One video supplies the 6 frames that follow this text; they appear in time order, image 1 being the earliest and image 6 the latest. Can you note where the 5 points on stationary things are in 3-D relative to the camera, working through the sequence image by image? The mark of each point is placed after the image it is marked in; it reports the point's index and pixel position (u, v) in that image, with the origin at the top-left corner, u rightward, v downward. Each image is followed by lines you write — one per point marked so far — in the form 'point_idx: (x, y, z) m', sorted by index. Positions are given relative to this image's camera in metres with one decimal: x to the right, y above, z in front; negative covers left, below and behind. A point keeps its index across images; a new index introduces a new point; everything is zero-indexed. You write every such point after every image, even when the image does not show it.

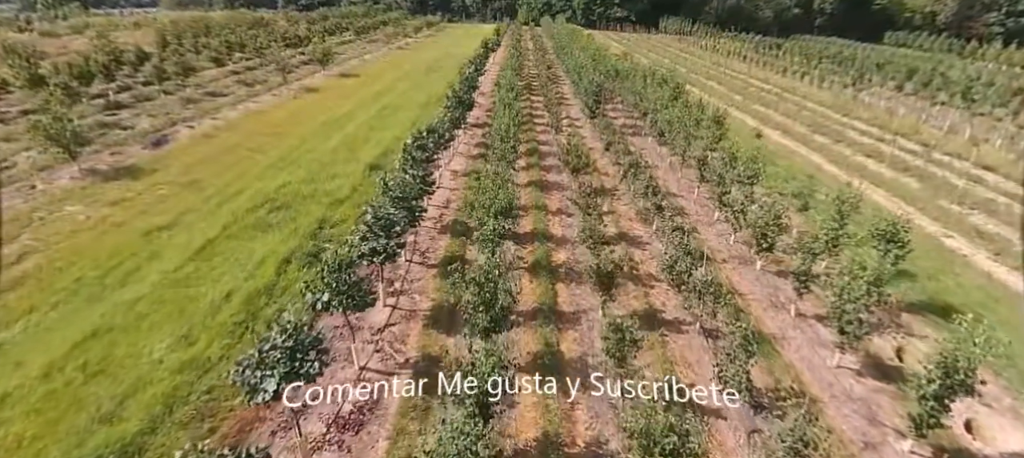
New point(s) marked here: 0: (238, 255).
0: (-10.5, -1.0, +18.3) m
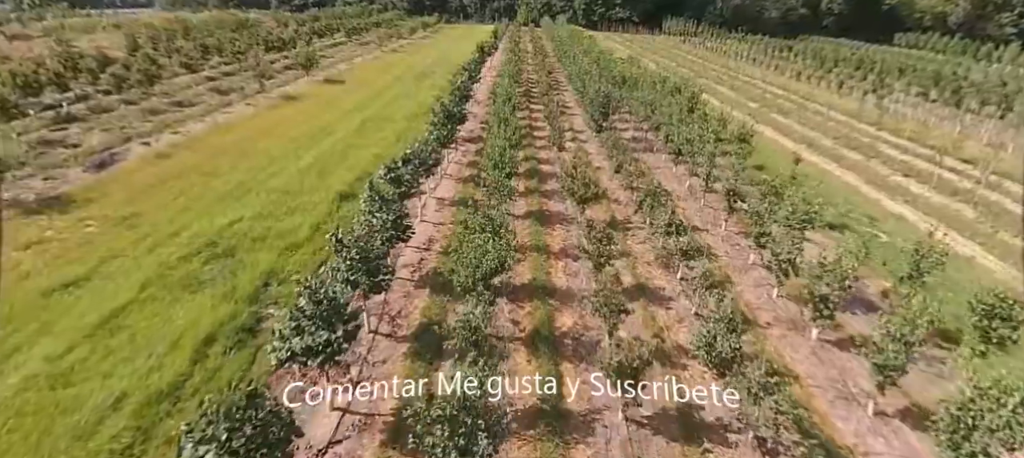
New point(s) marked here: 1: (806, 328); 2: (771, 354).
0: (-10.7, -3.0, +14.2) m
1: (+10.2, -3.5, +16.7) m
2: (+8.3, -4.0, +15.4) m
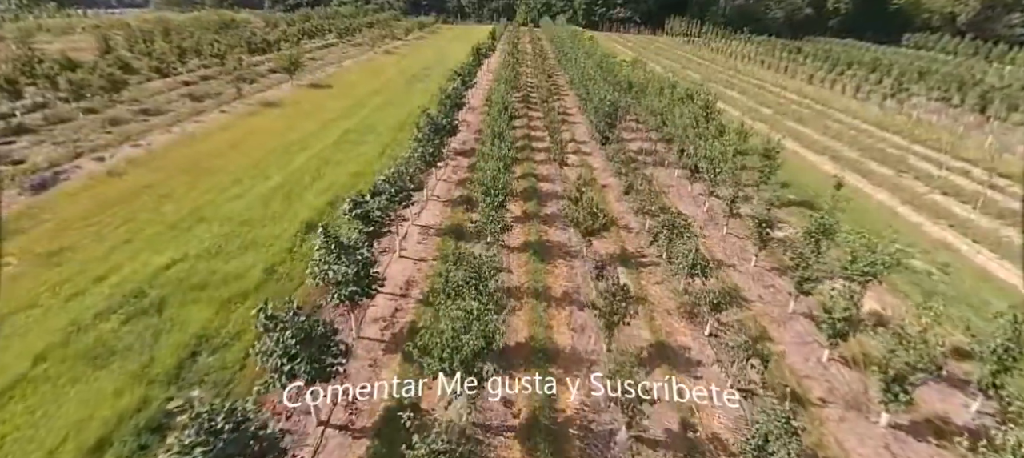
0: (-11.0, -4.6, +10.8) m
1: (+10.0, -5.0, +13.3) m
2: (+8.1, -5.5, +12.1) m
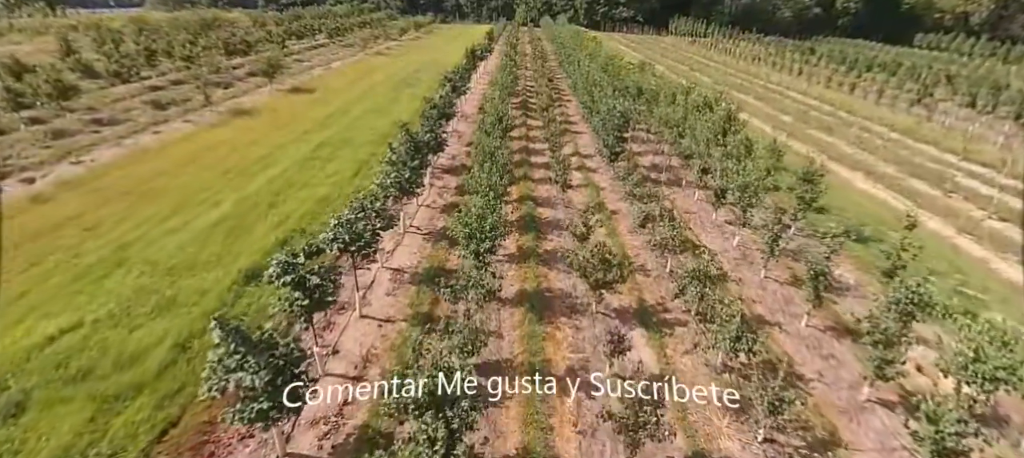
0: (-11.3, -6.3, +6.8) m
1: (+9.7, -6.7, +9.3) m
2: (+7.7, -7.3, +8.0) m
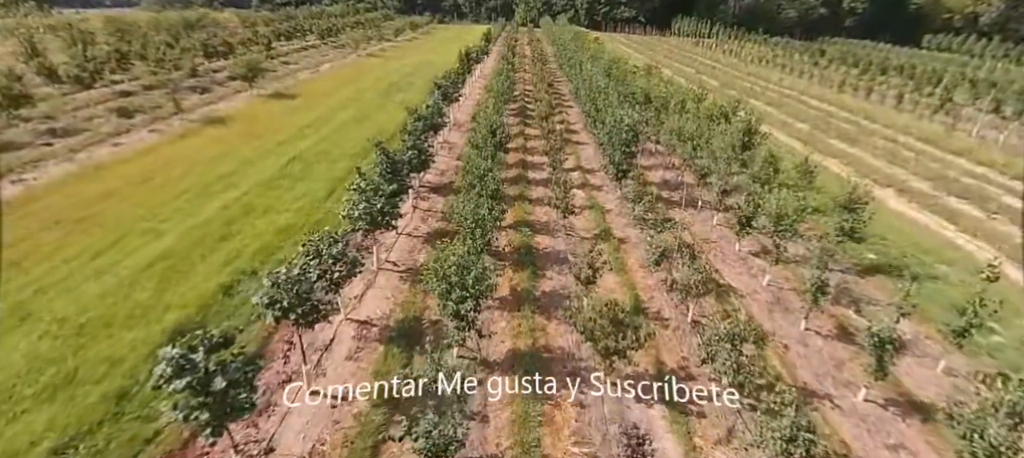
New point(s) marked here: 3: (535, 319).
0: (-11.6, -7.7, +3.7) m
1: (+9.3, -8.2, +6.1) m
2: (+7.4, -8.7, +4.9) m
3: (+0.8, -3.0, +16.1) m
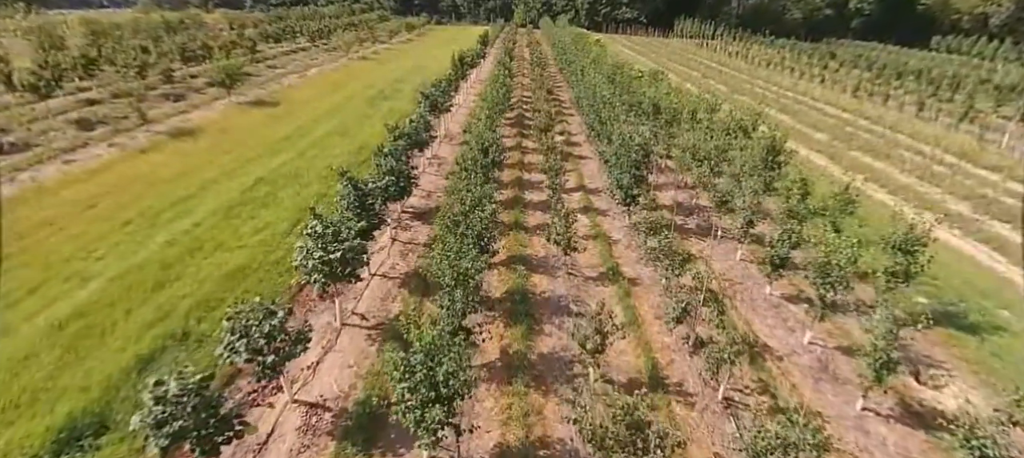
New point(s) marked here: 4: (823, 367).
0: (-11.9, -9.2, +0.6) m
1: (+9.0, -9.7, +3.1) m
2: (+7.1, -10.2, +1.8) m
3: (+0.5, -4.5, +13.1) m
4: (+9.4, -4.2, +14.4) m
